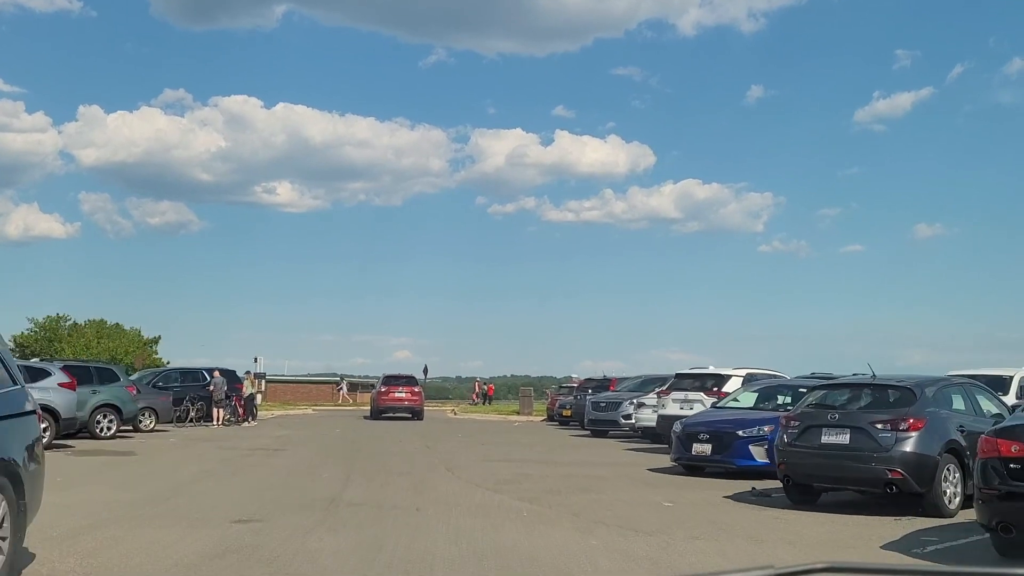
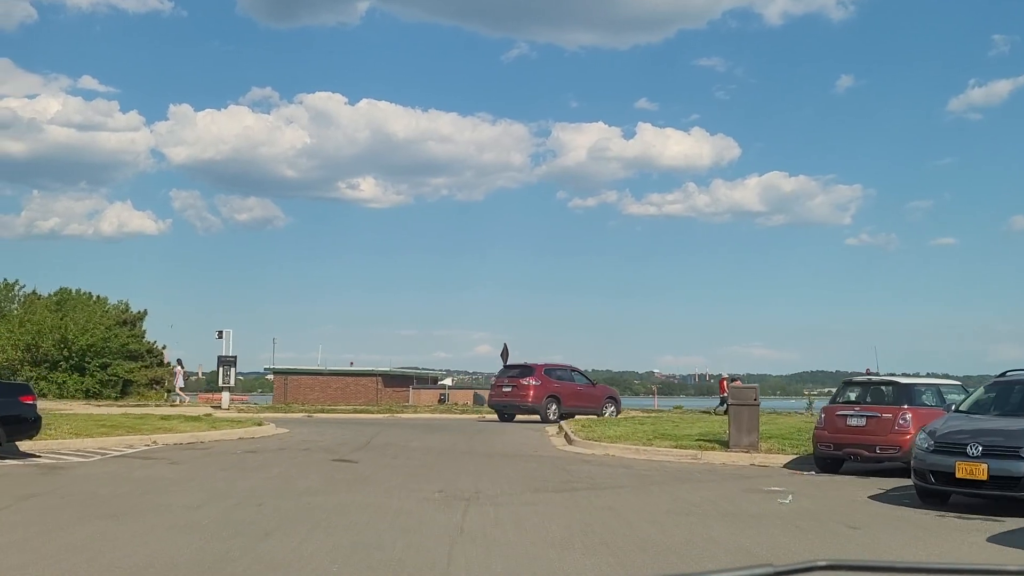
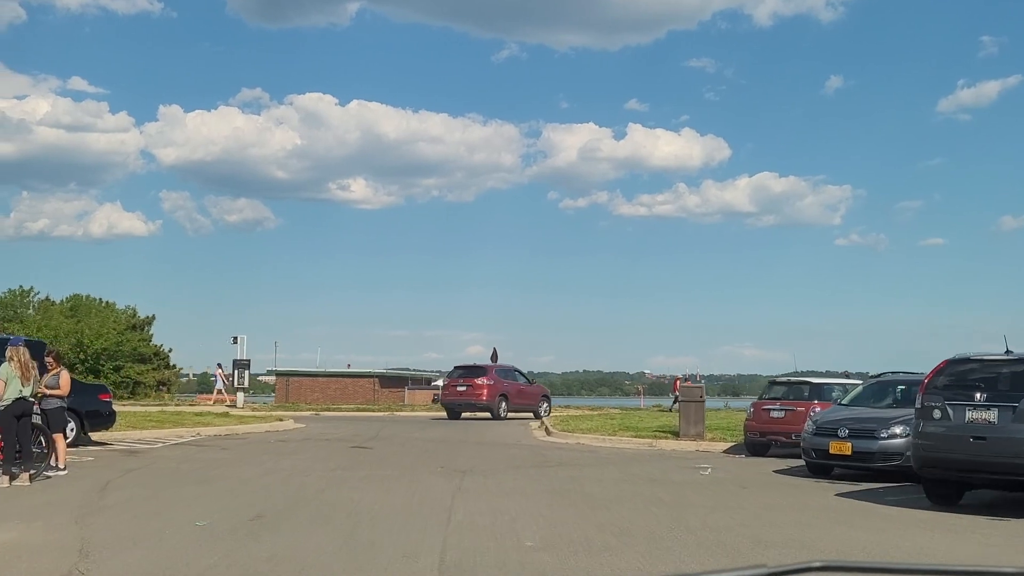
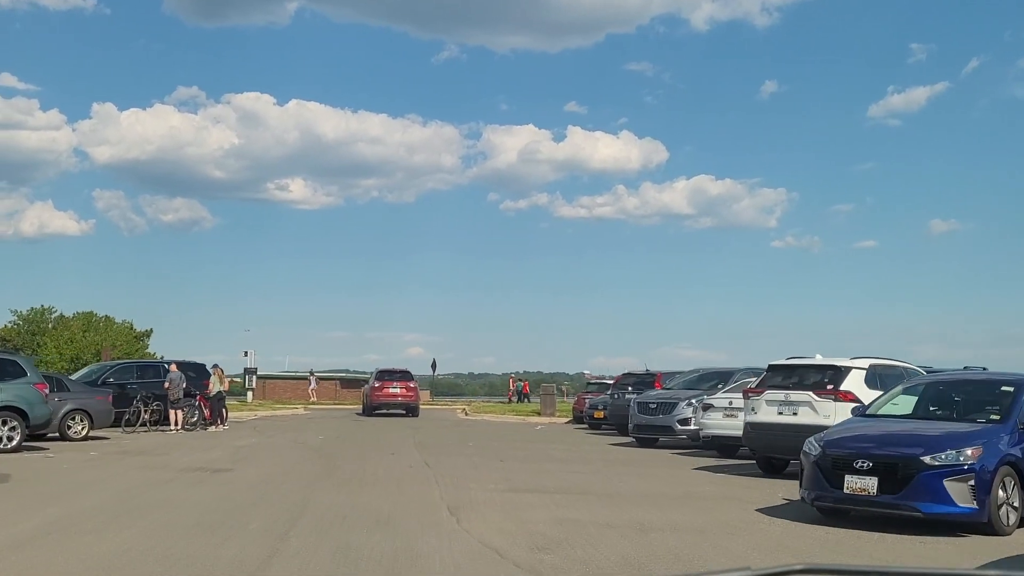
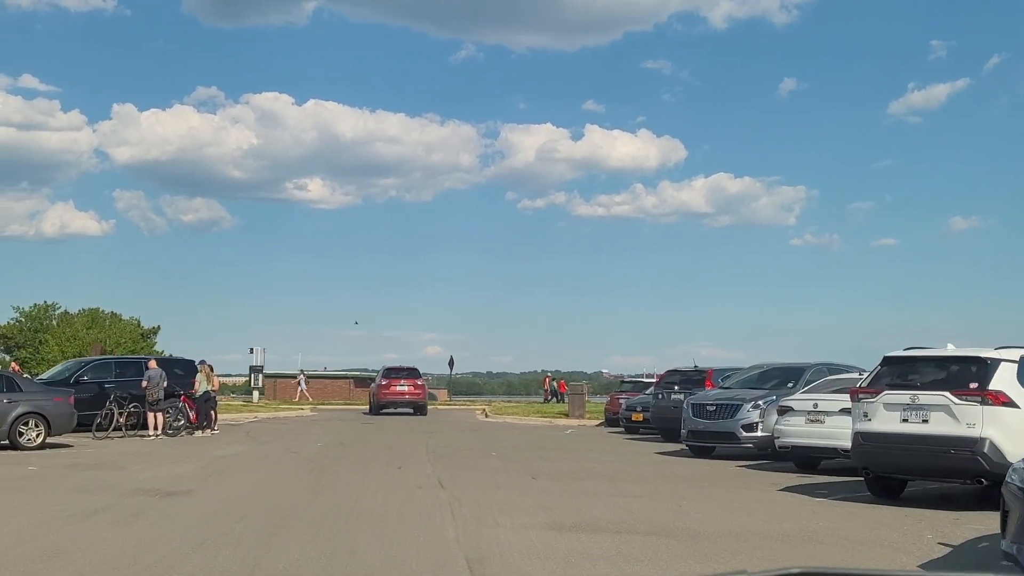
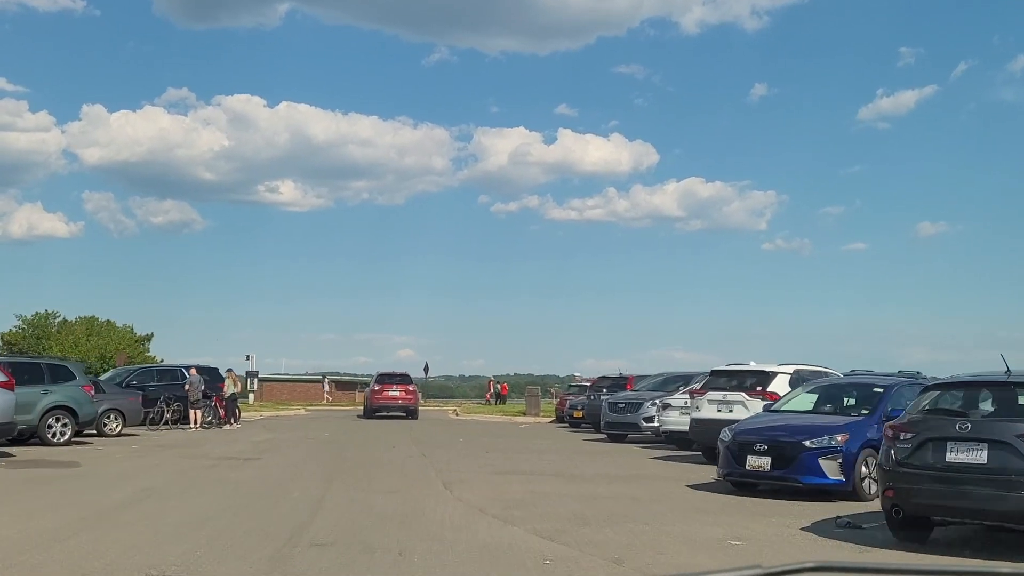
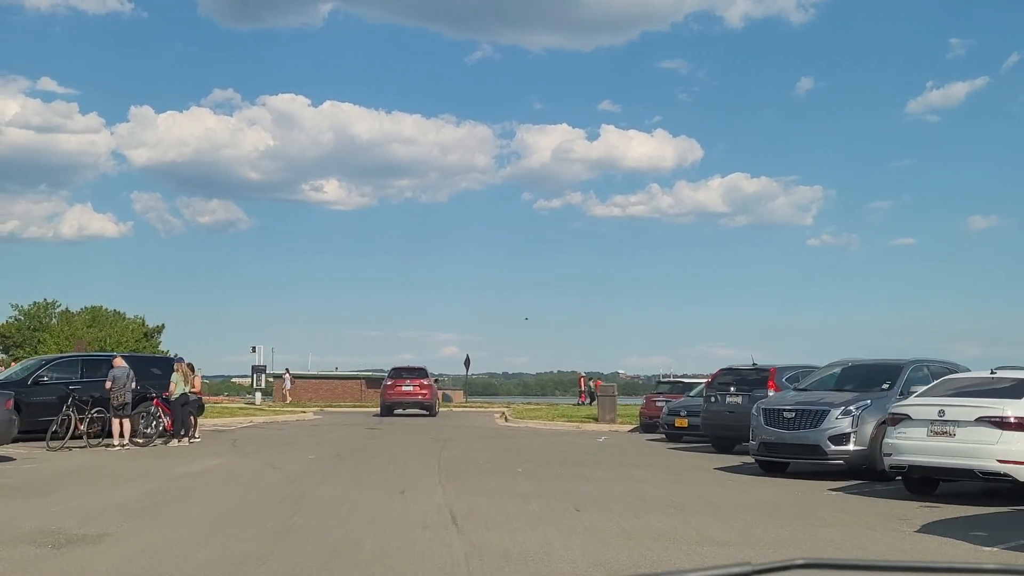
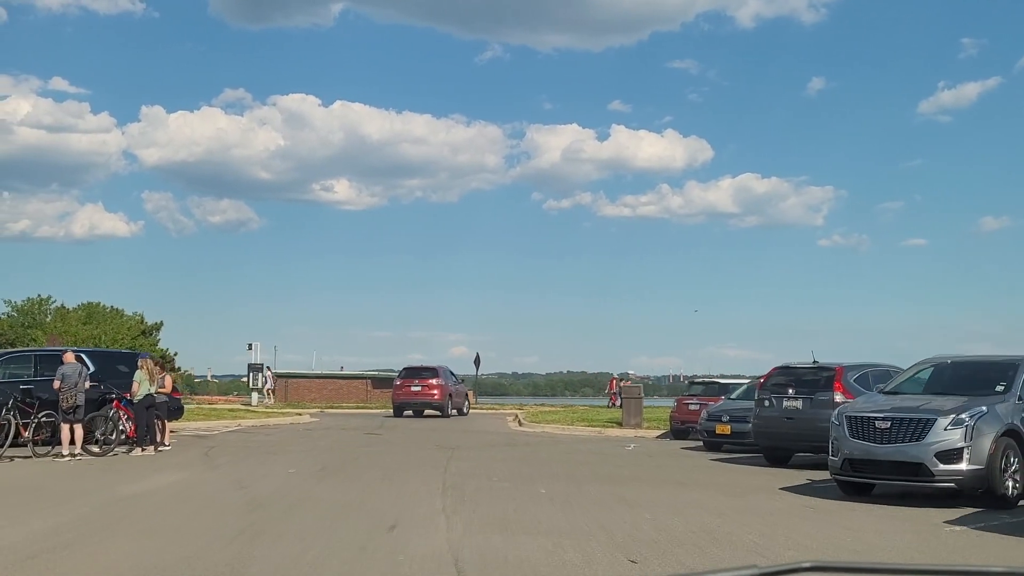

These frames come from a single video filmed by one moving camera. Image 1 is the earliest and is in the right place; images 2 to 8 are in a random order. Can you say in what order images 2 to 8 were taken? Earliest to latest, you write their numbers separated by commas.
6, 4, 5, 7, 8, 3, 2
